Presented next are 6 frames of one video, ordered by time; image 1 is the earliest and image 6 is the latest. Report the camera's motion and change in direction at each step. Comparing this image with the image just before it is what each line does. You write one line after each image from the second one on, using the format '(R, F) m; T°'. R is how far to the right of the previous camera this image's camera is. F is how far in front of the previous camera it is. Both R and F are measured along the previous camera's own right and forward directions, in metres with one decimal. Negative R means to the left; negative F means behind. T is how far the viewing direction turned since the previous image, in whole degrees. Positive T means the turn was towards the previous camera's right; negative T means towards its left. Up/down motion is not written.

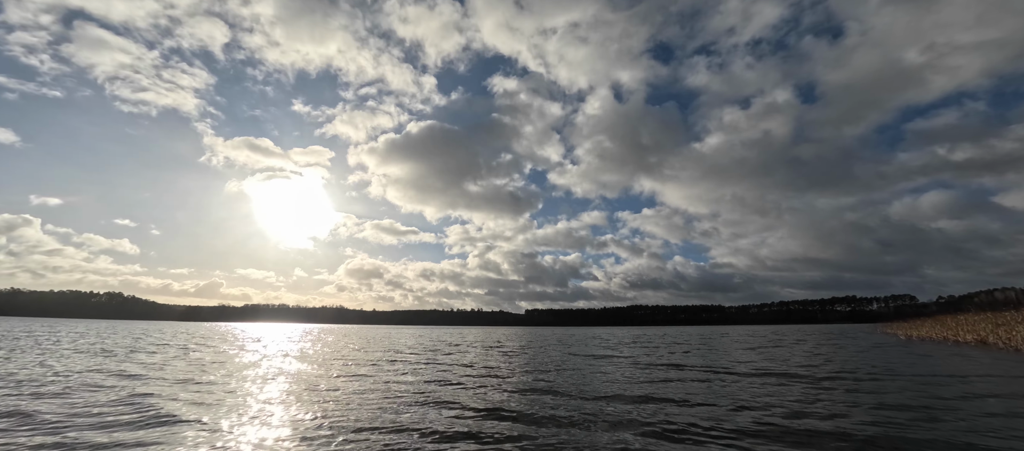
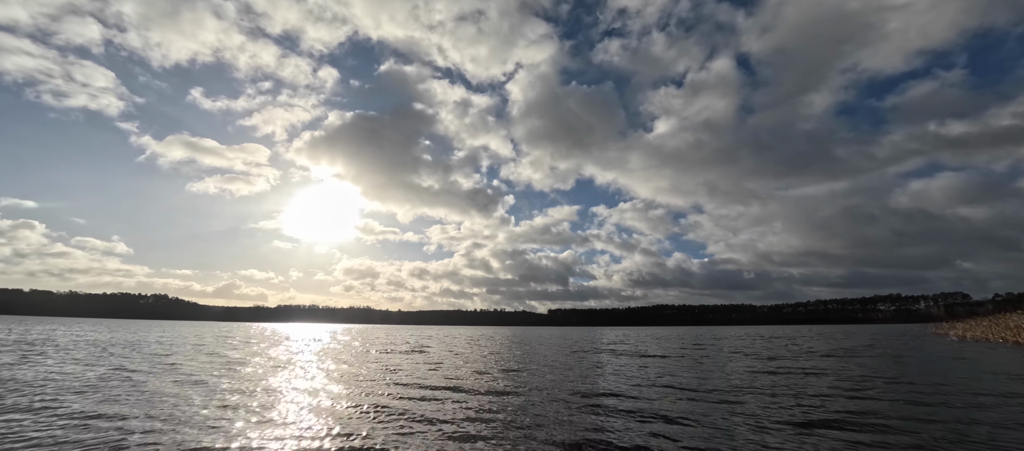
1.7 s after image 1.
(-2.3, +0.2) m; -2°
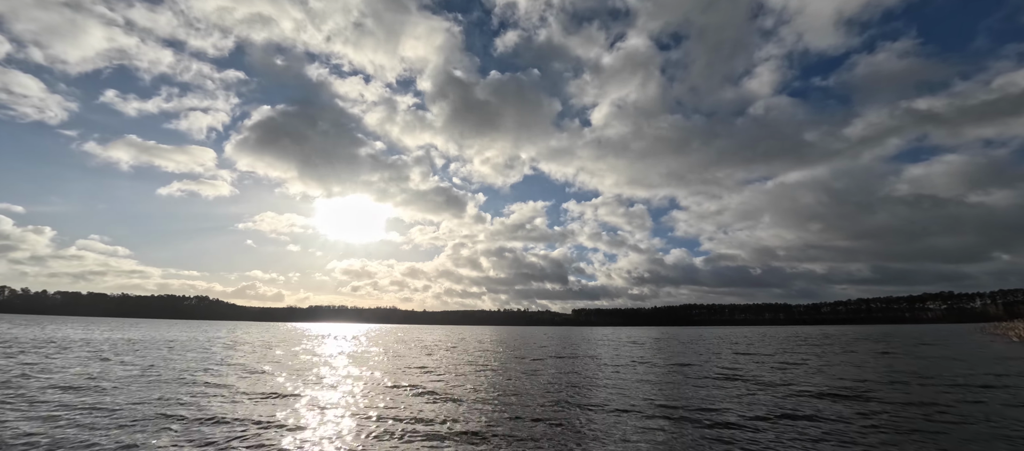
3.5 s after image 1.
(-2.8, +0.4) m; -2°
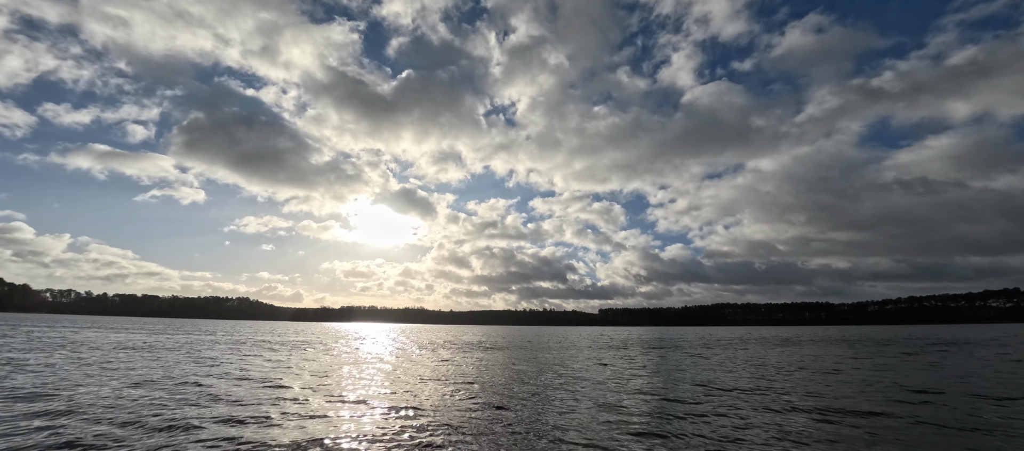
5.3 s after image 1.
(-3.4, +0.6) m; -2°
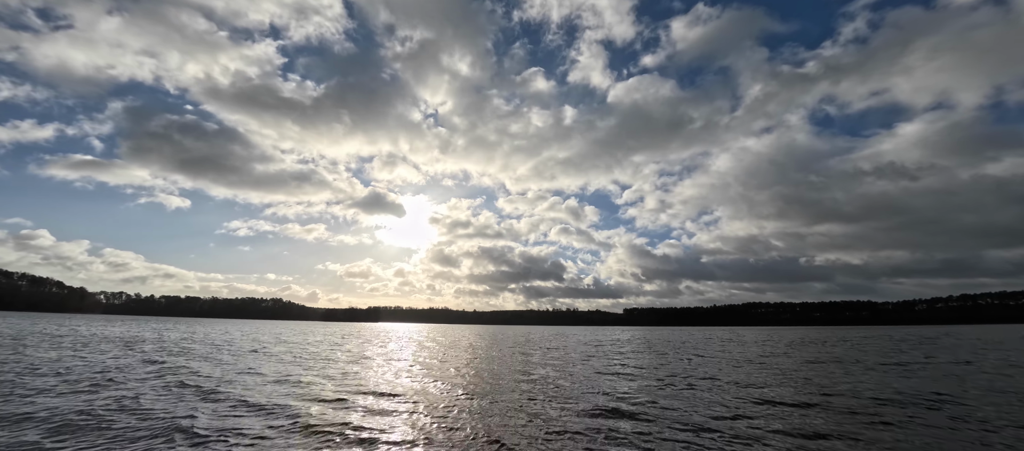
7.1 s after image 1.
(-3.8, +1.1) m; -2°
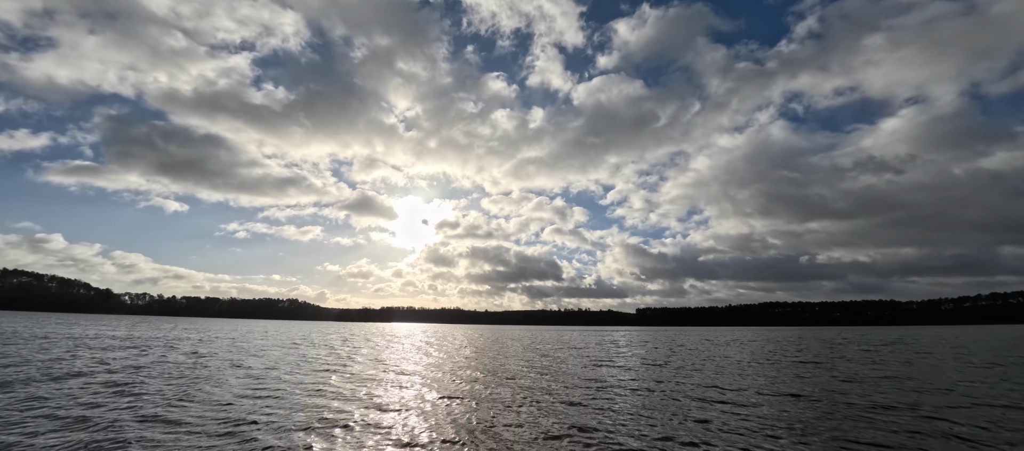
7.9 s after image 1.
(-1.8, +0.6) m; -1°
